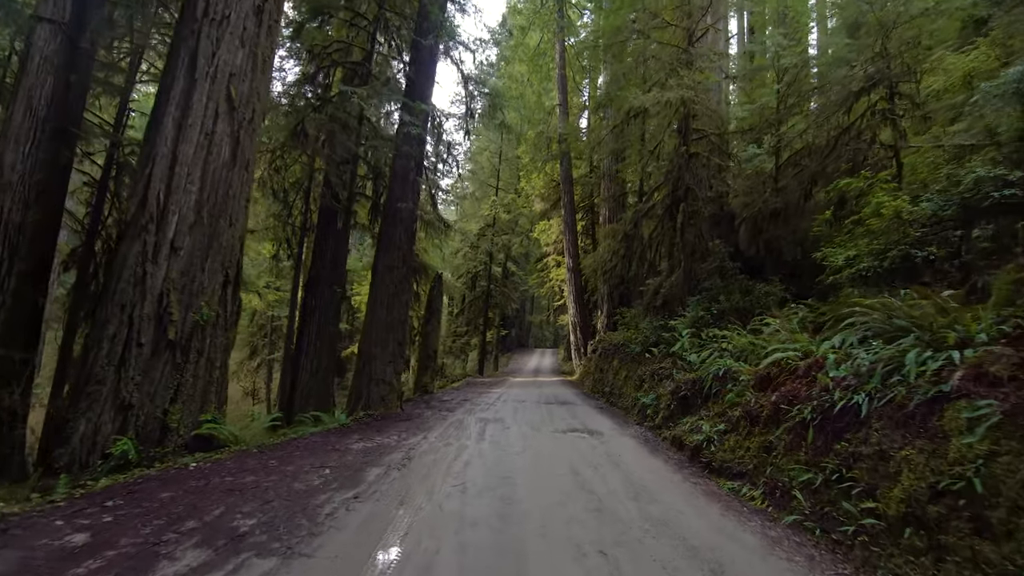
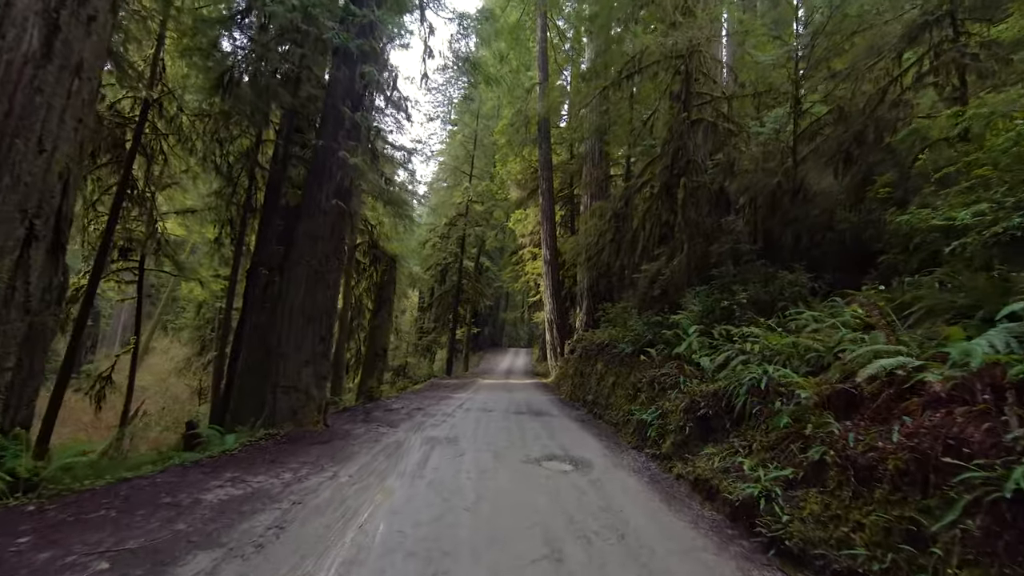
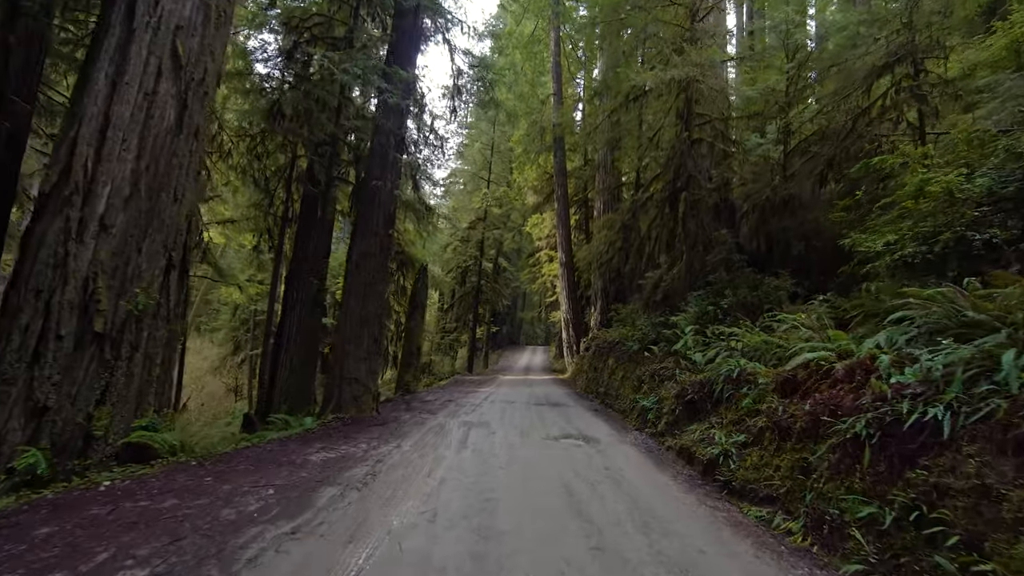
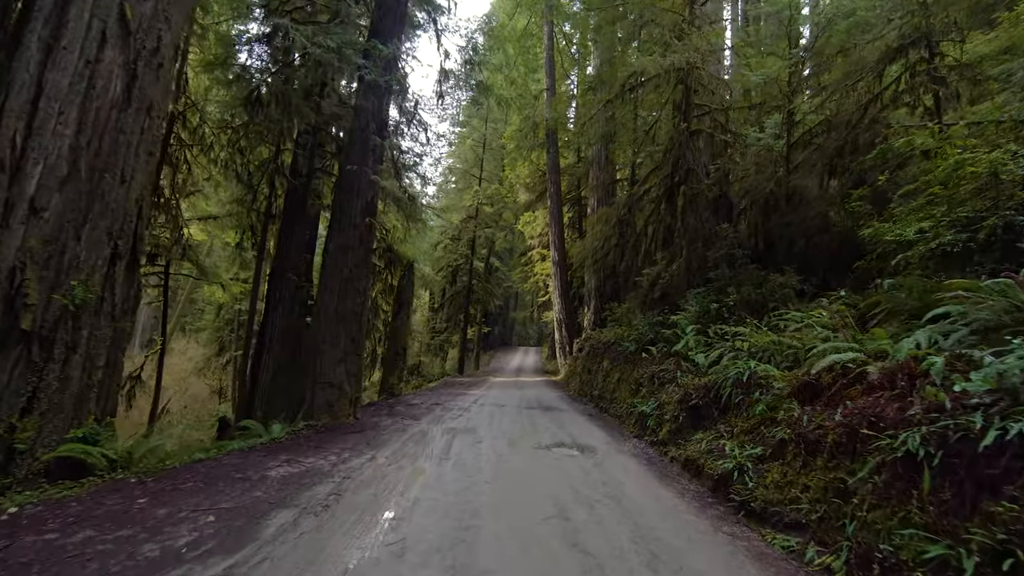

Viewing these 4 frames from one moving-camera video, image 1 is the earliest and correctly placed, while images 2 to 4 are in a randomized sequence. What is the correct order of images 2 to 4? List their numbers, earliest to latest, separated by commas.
3, 4, 2
